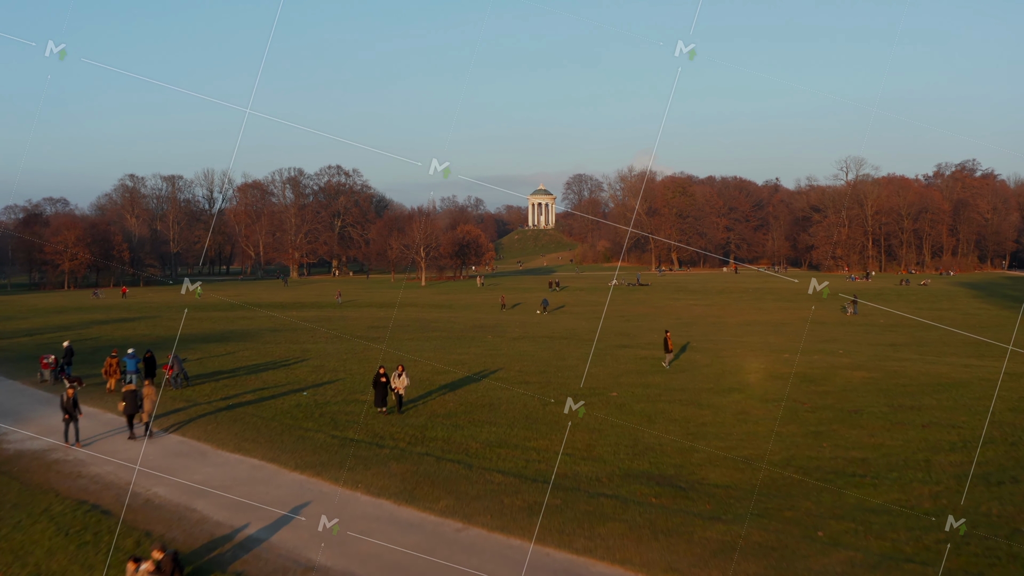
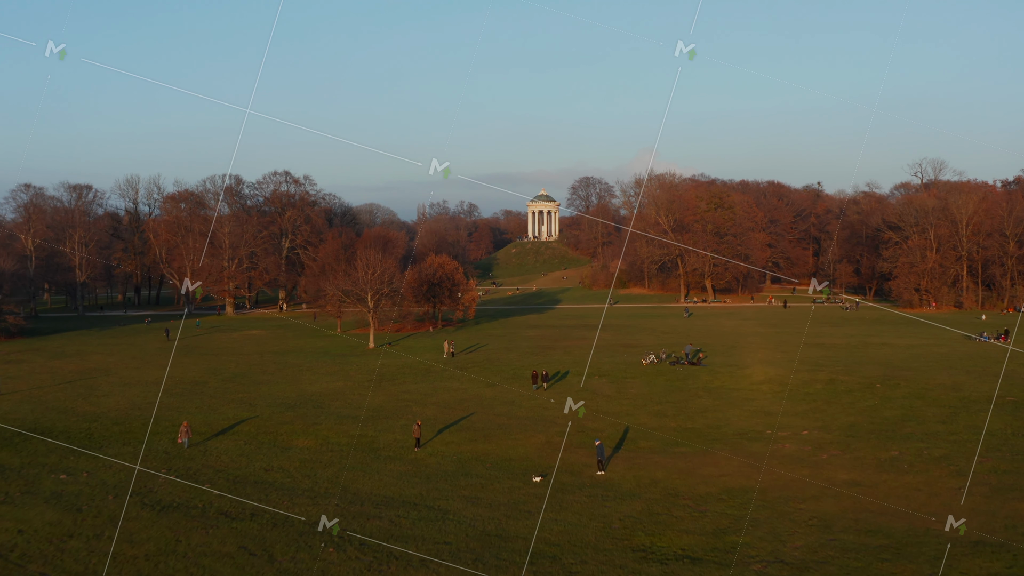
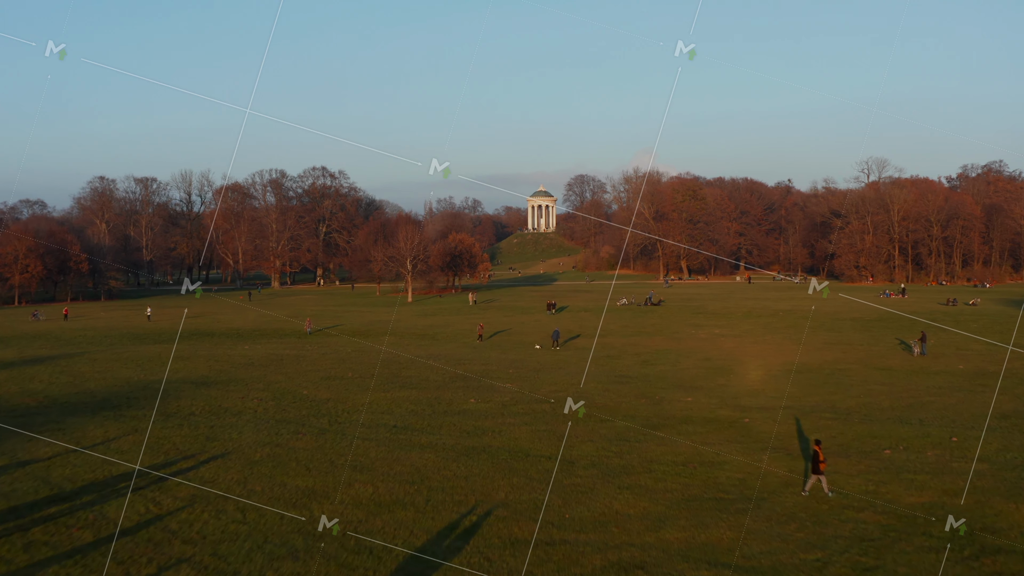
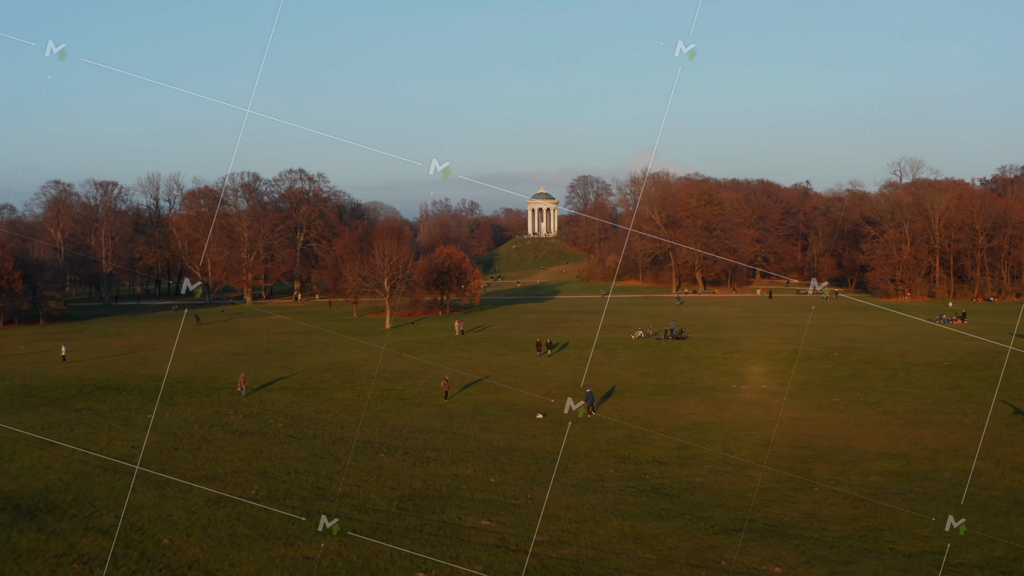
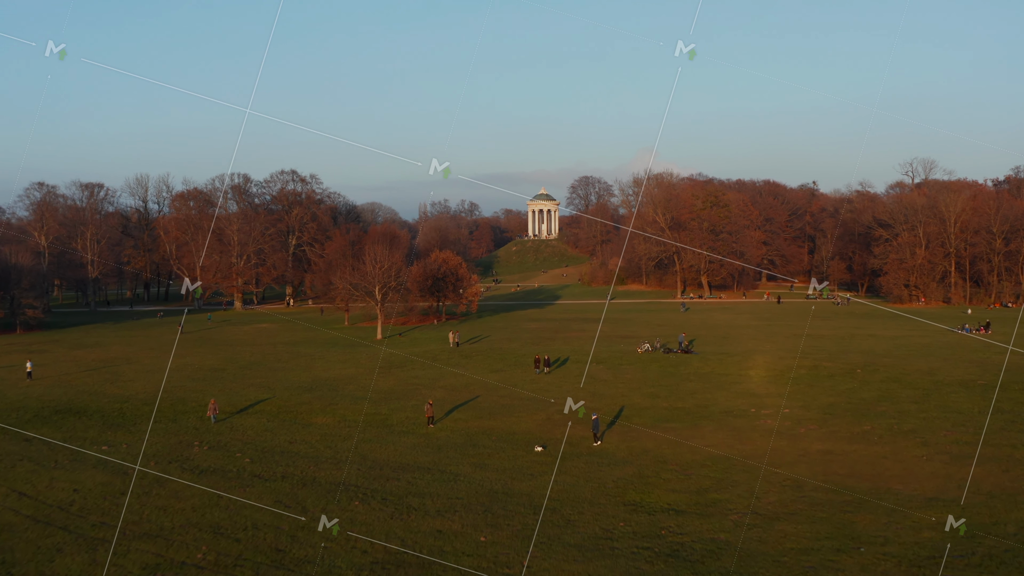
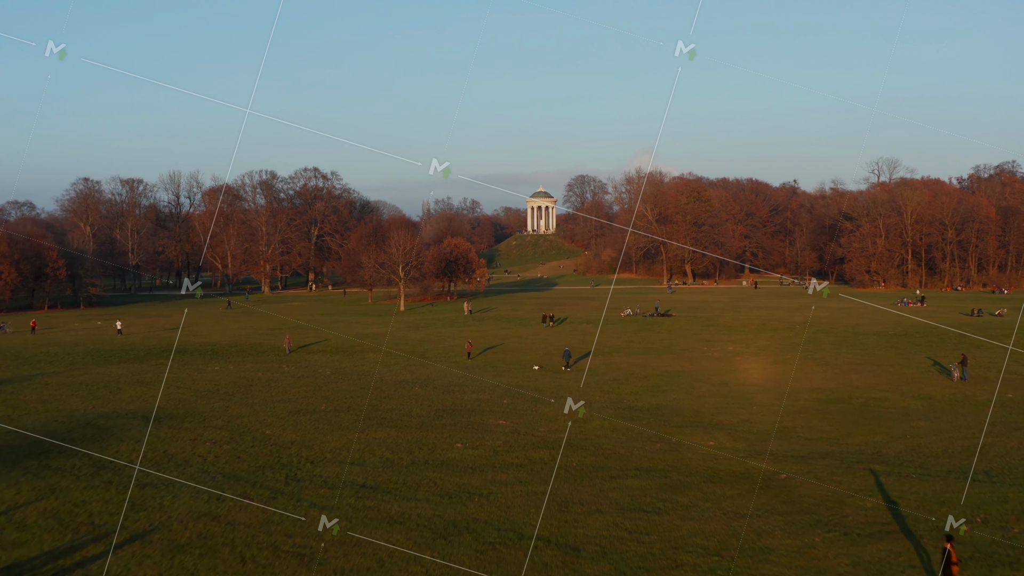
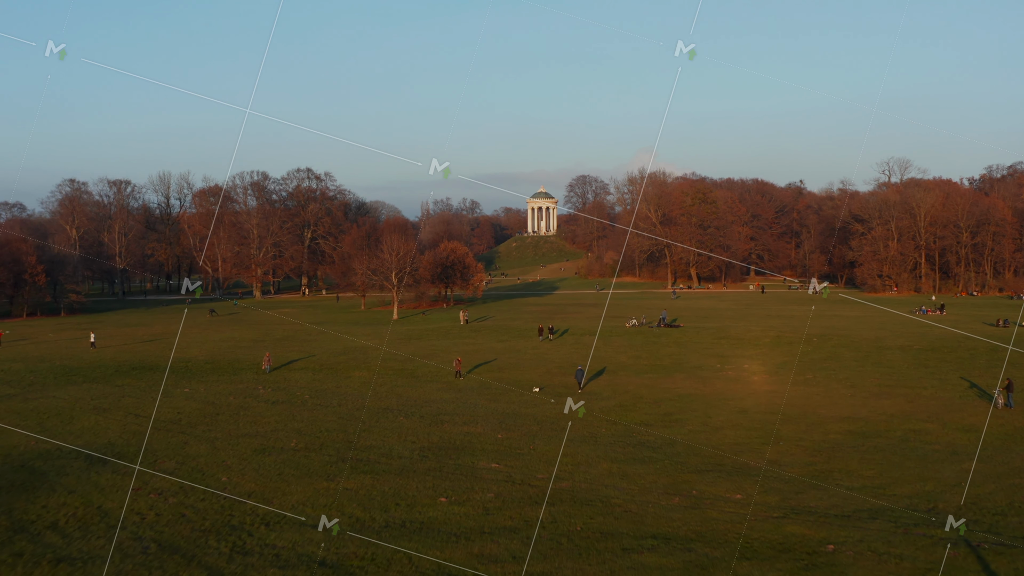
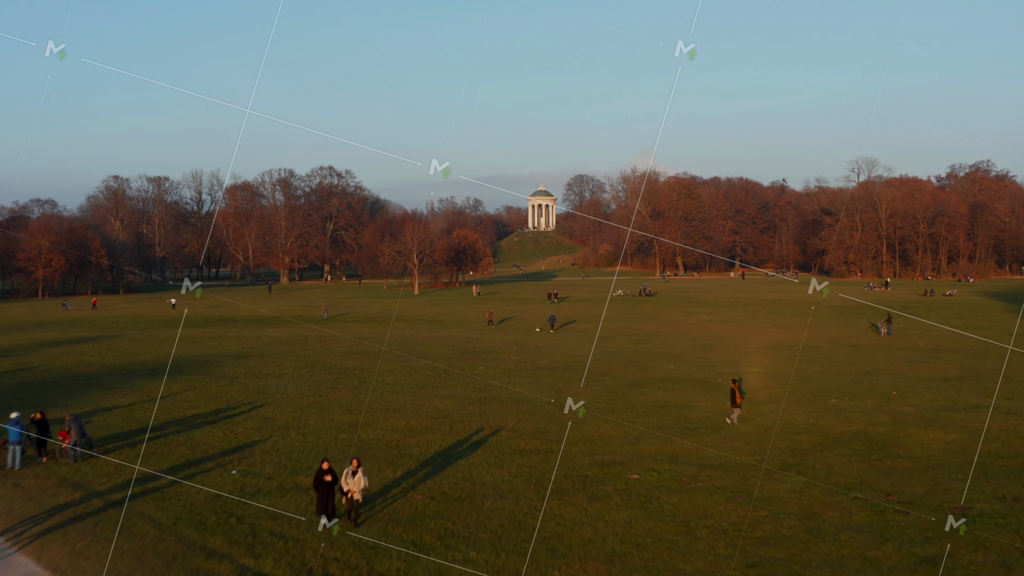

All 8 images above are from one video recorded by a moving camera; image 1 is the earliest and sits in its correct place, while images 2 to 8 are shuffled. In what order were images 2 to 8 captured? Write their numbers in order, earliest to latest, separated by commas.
8, 3, 6, 7, 4, 5, 2
